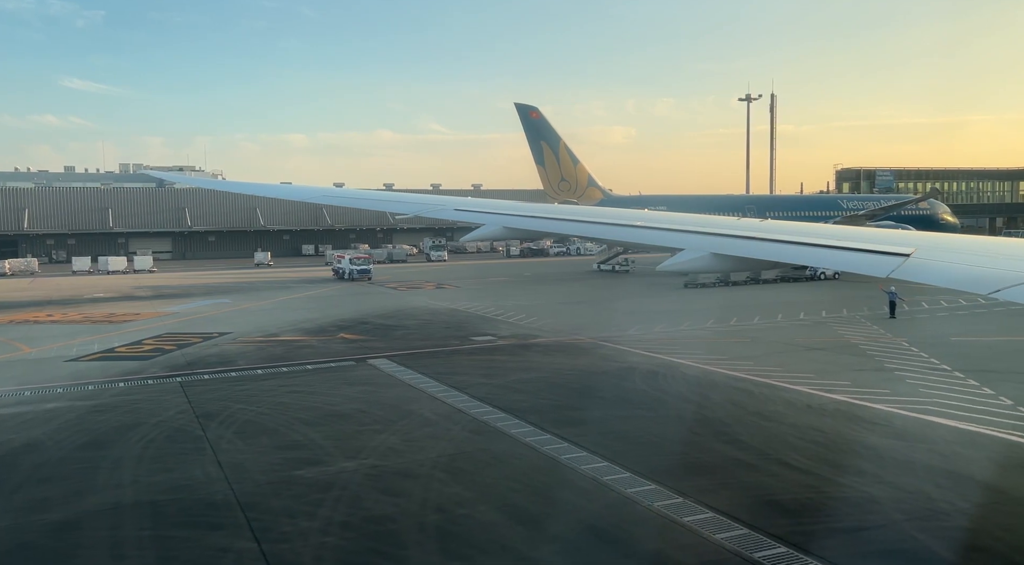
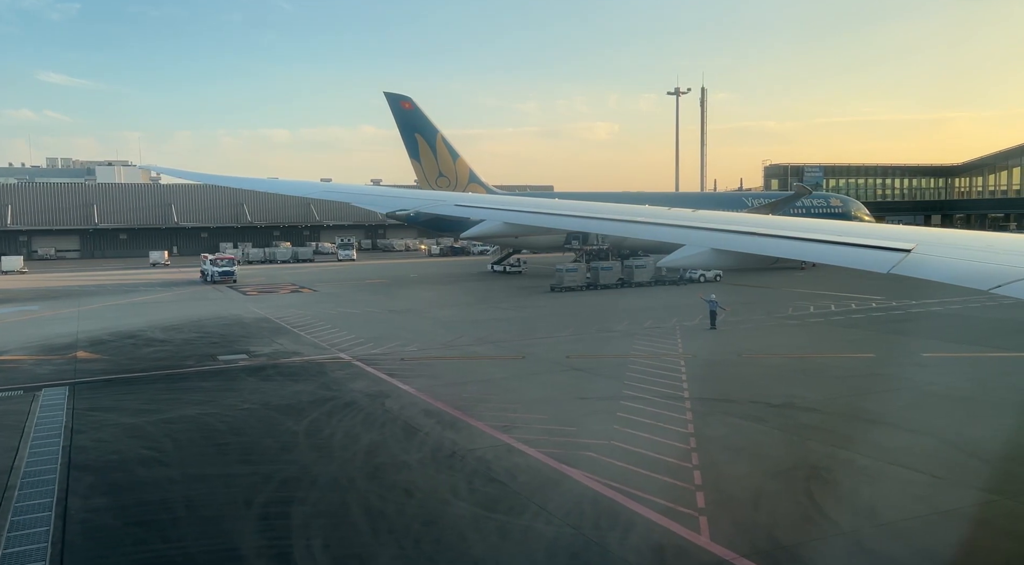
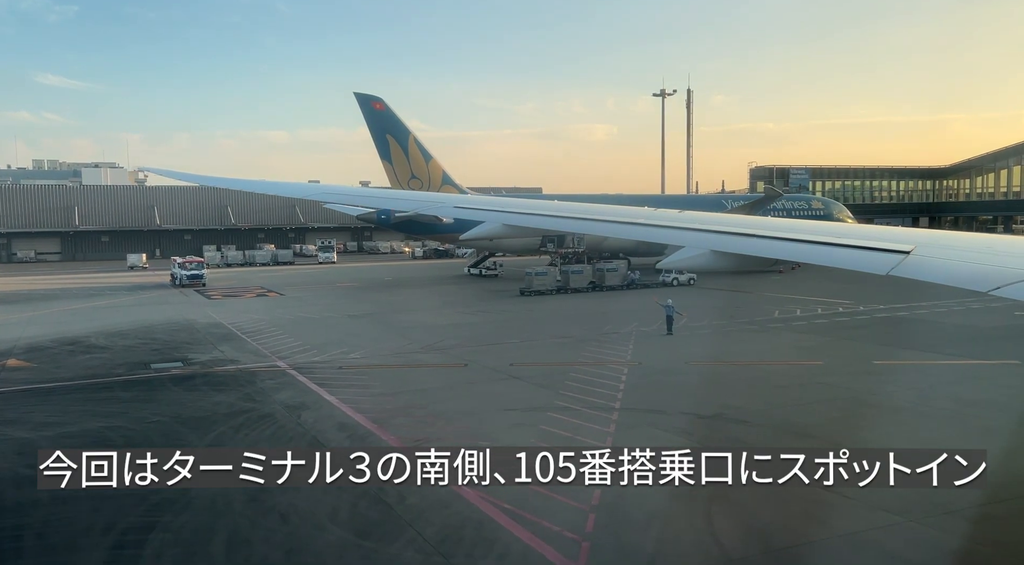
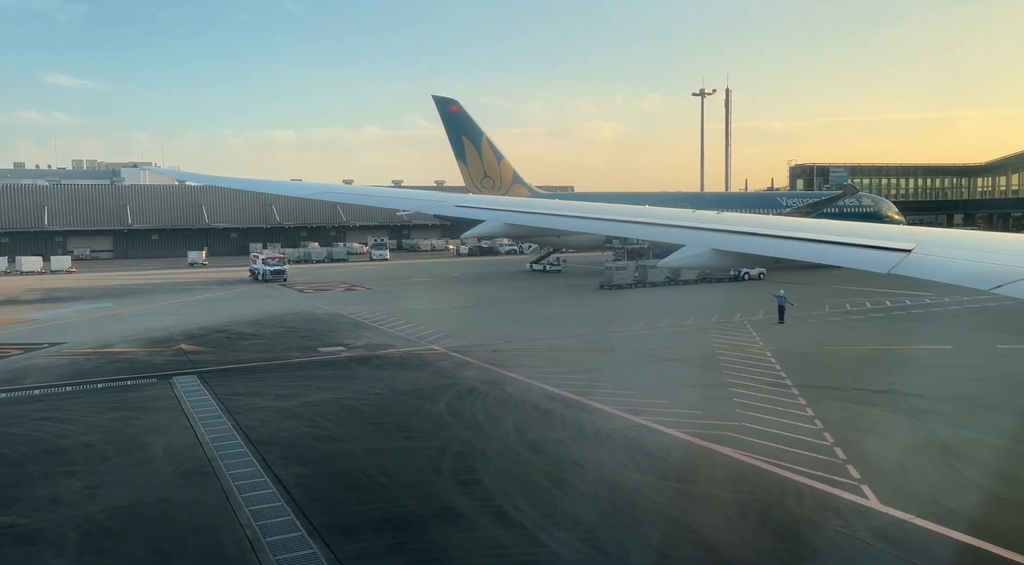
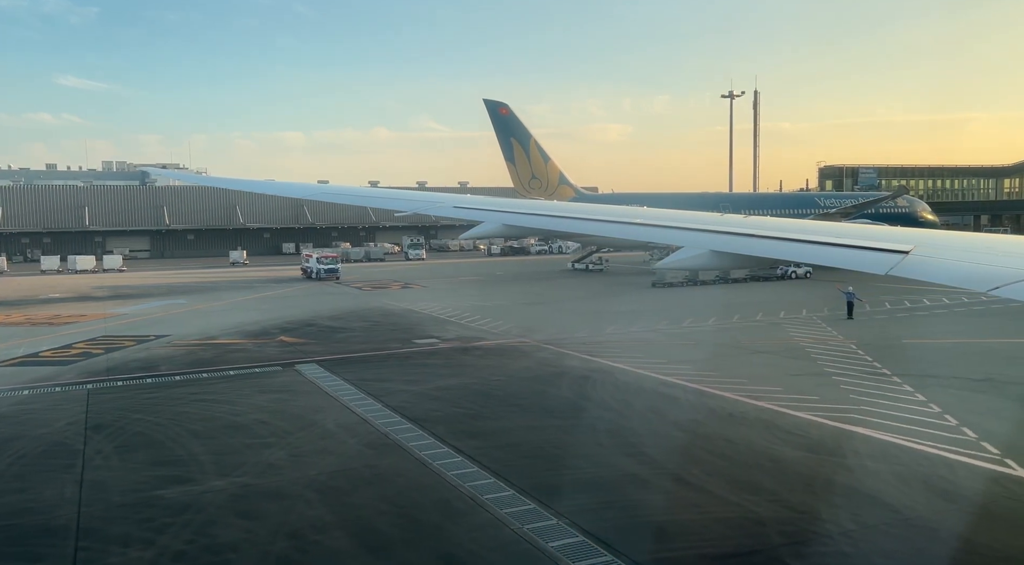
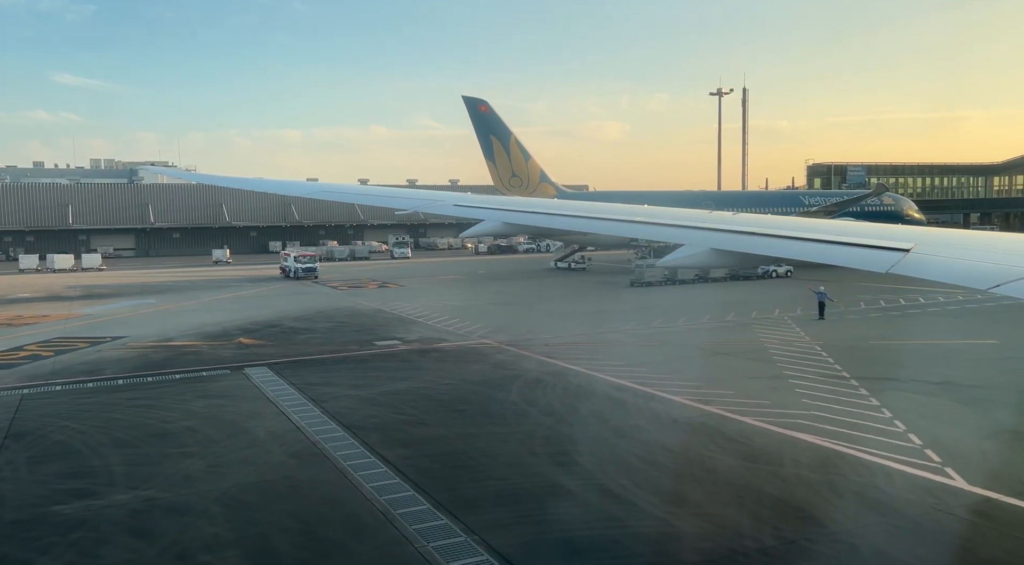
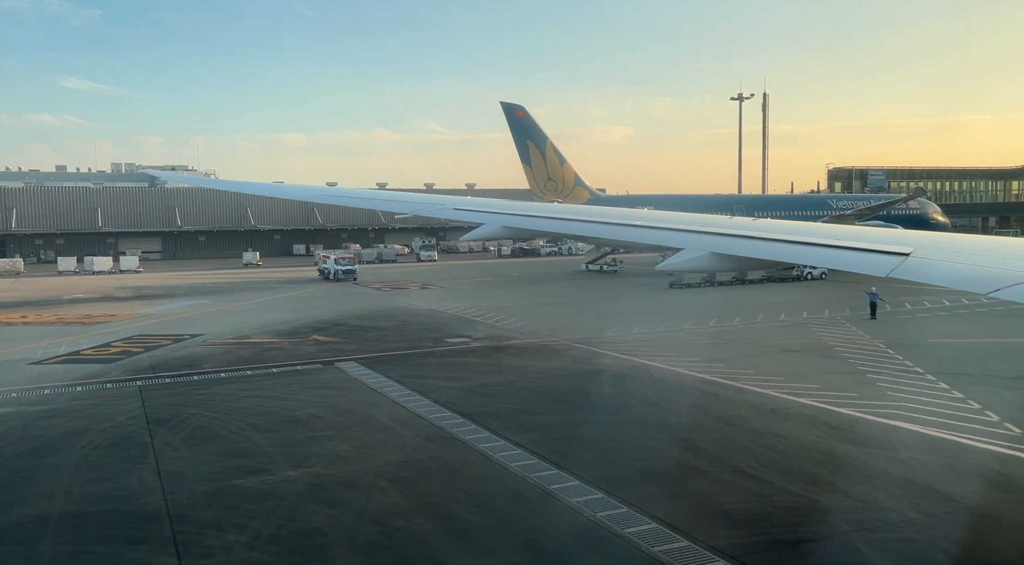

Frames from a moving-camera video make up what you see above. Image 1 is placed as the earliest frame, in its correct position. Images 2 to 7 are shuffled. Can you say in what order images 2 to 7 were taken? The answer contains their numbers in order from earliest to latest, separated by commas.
7, 5, 6, 4, 2, 3
